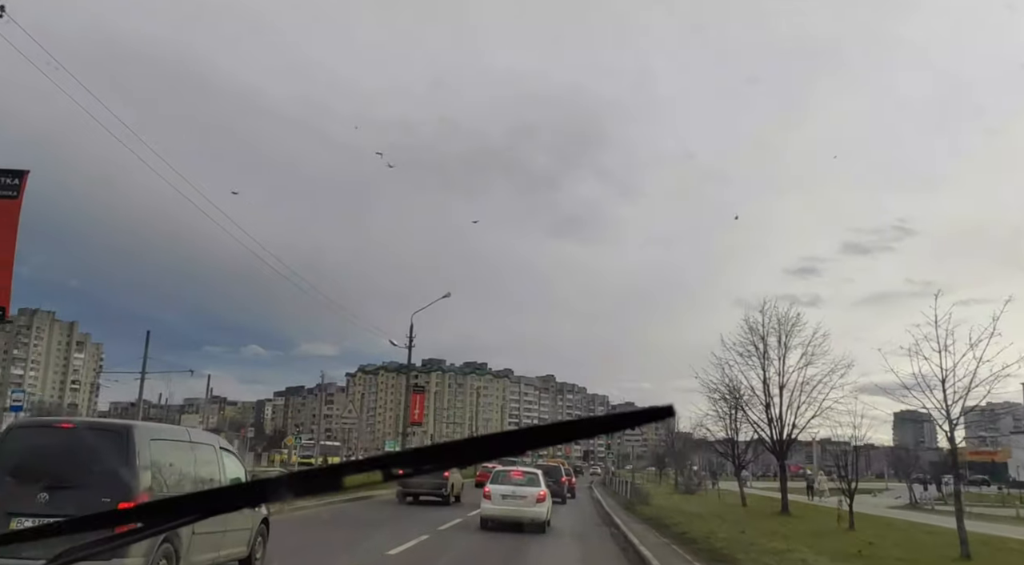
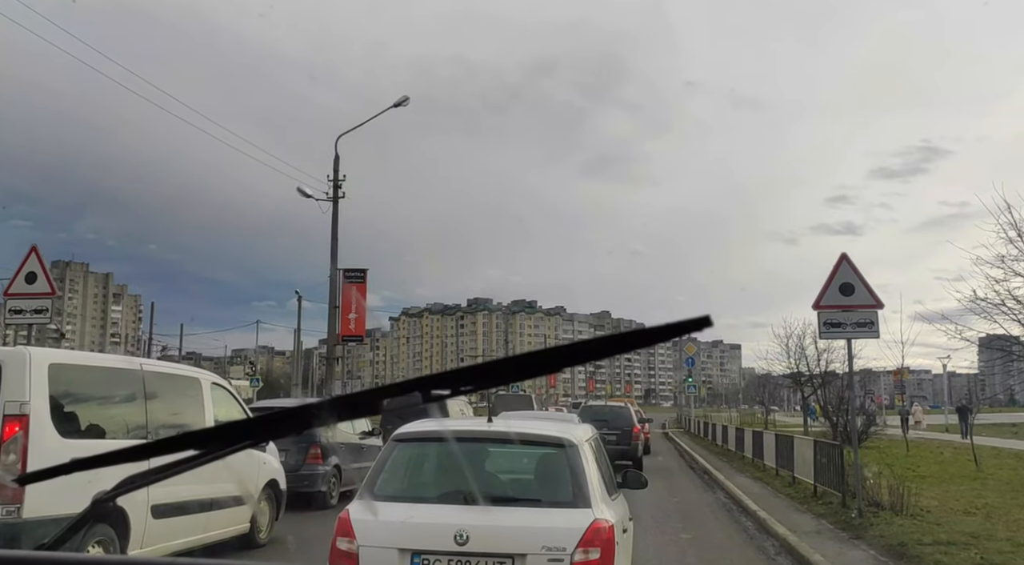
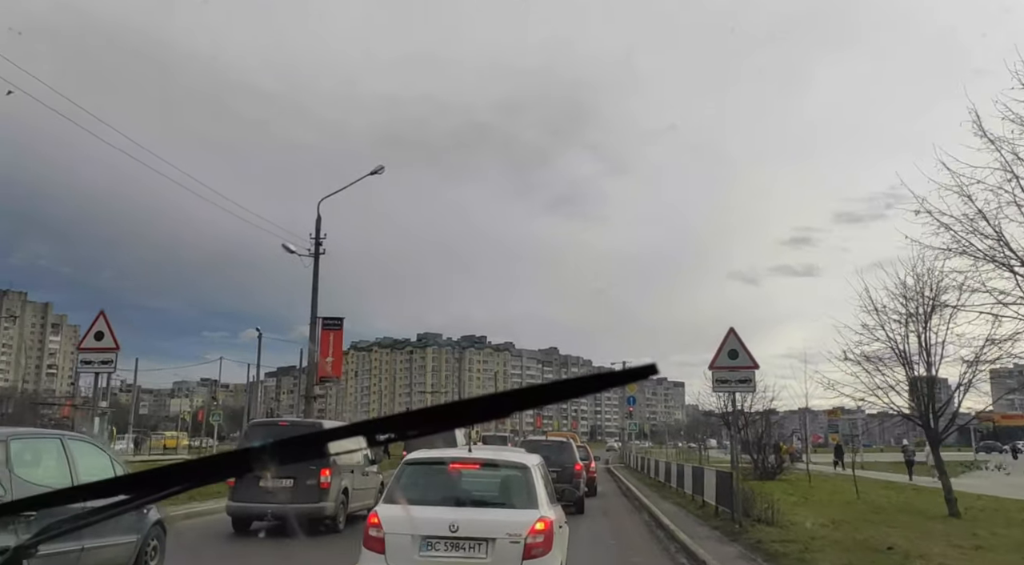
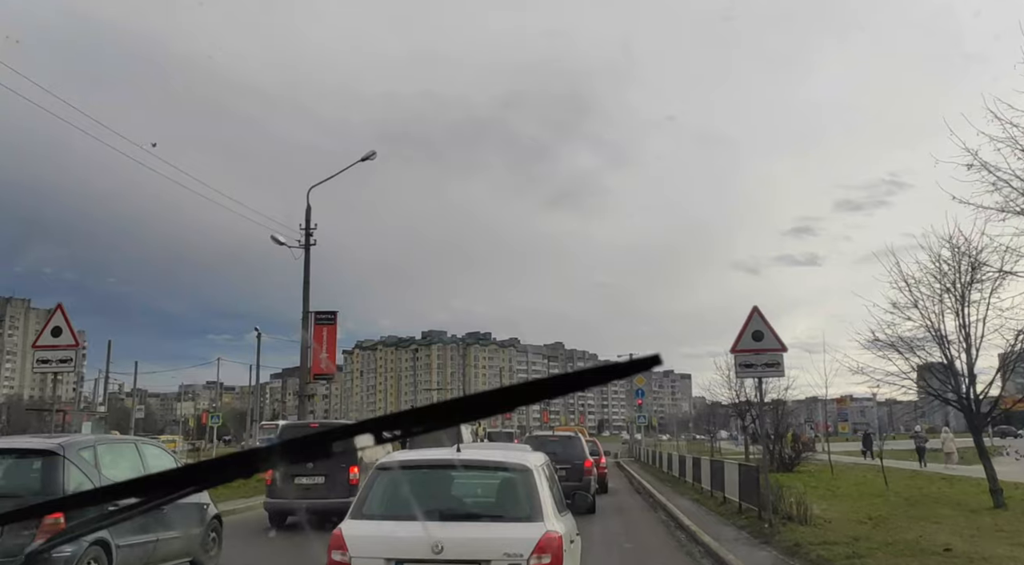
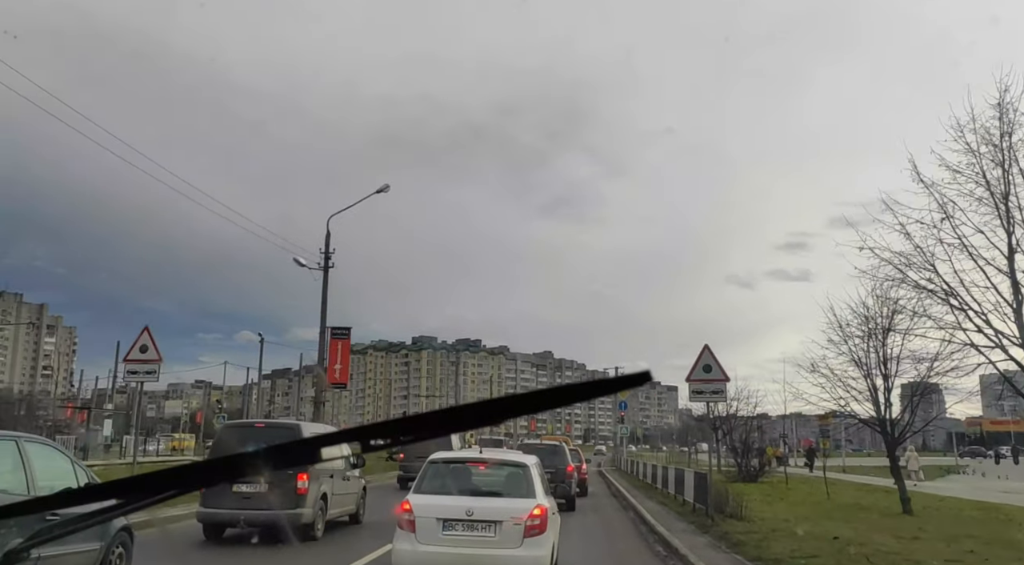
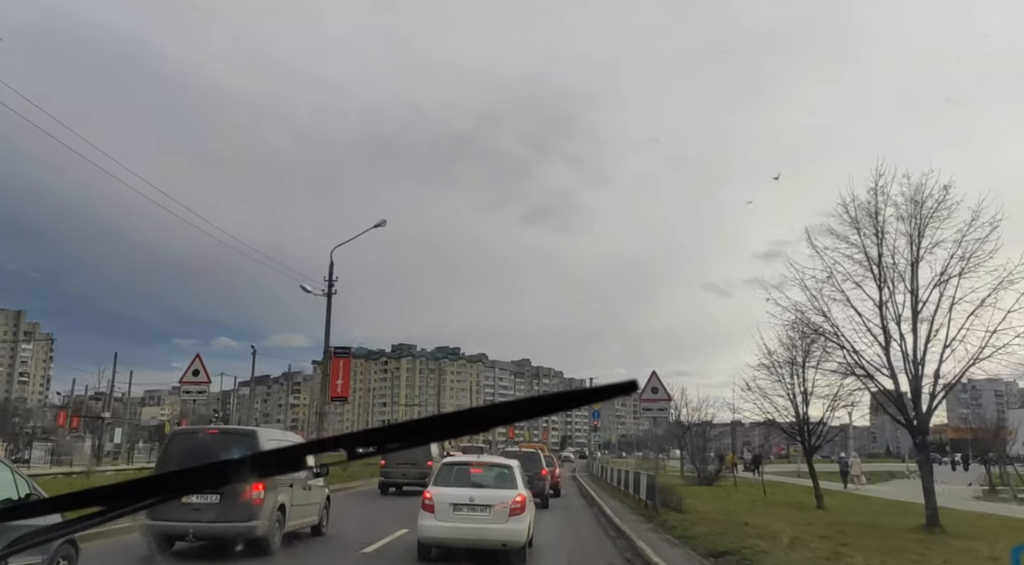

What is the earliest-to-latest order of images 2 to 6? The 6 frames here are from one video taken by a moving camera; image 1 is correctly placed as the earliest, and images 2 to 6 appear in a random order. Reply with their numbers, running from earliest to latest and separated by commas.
6, 5, 3, 4, 2
